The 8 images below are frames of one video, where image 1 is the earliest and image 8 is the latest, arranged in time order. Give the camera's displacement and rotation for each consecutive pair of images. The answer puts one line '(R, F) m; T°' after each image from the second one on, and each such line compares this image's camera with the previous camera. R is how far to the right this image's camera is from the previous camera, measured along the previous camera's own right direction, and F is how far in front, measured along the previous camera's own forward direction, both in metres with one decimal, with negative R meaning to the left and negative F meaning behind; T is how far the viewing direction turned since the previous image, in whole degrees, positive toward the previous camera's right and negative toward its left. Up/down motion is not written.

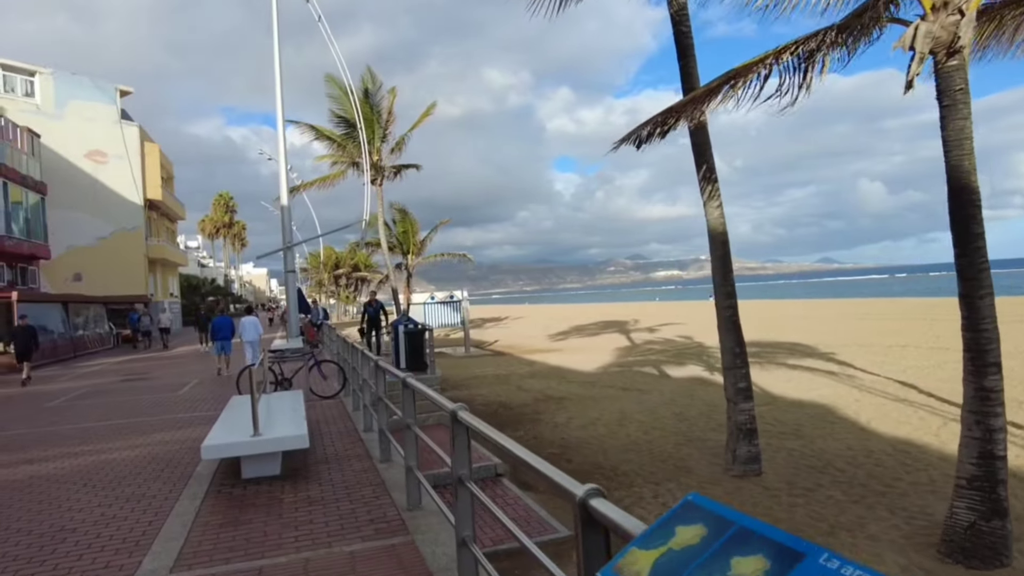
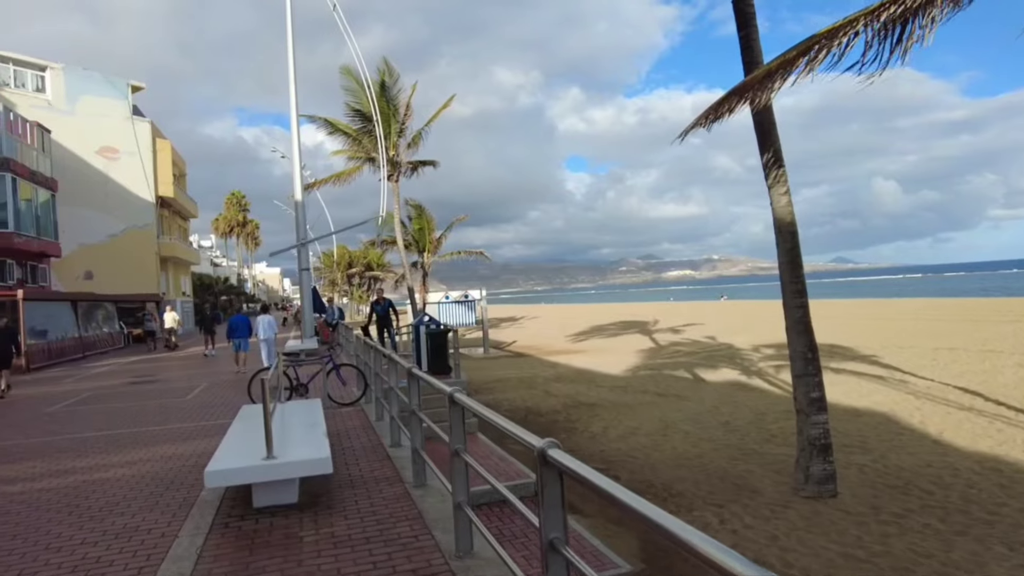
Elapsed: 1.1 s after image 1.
(-0.4, +0.9) m; -1°
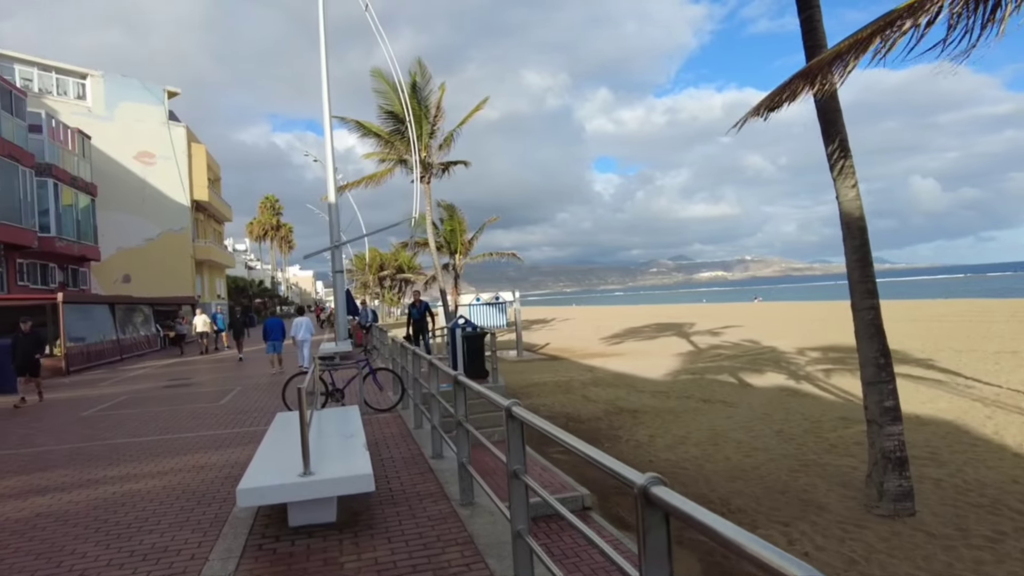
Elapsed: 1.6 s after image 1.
(-0.2, +0.5) m; -3°
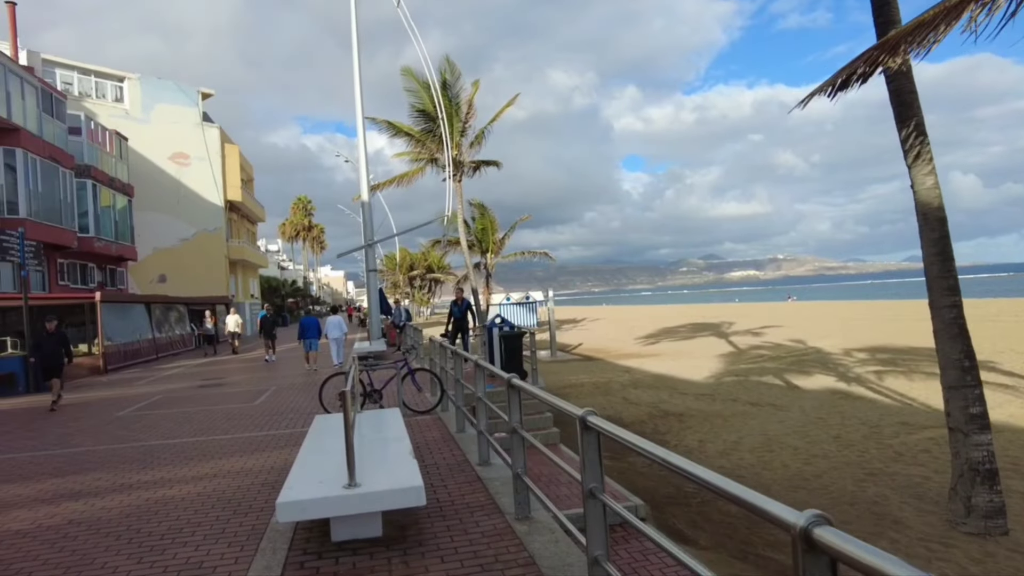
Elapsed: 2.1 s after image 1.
(-0.2, +0.4) m; -2°
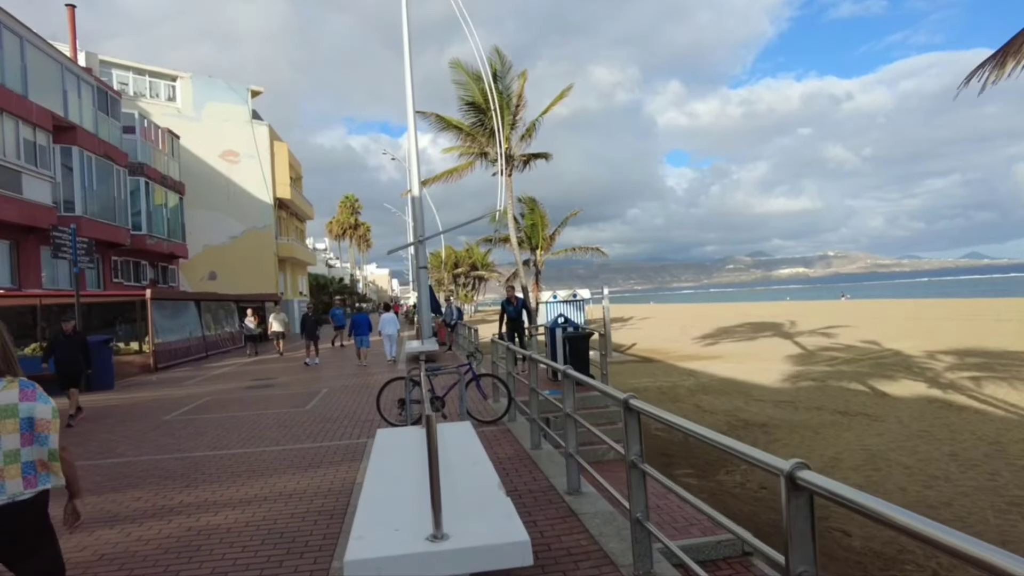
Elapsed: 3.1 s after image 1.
(-0.4, +0.9) m; -4°
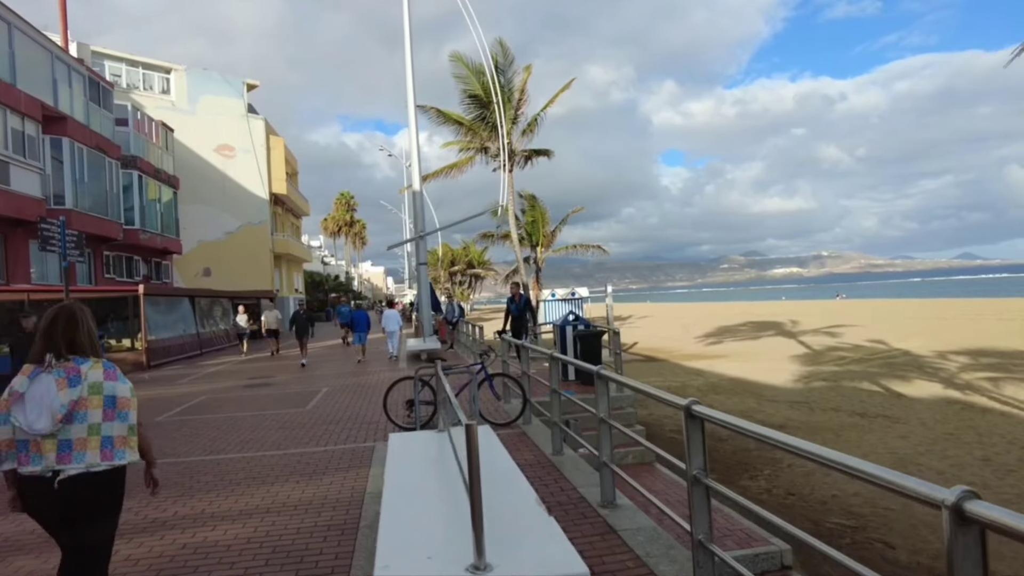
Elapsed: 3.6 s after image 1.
(-0.3, +0.5) m; 0°
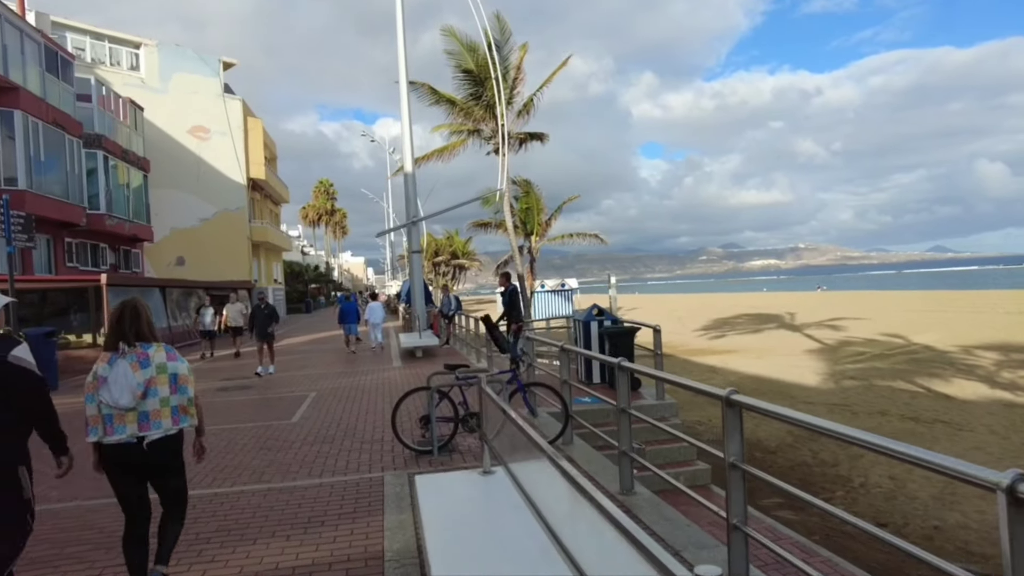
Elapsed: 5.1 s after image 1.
(-0.6, +1.5) m; +2°
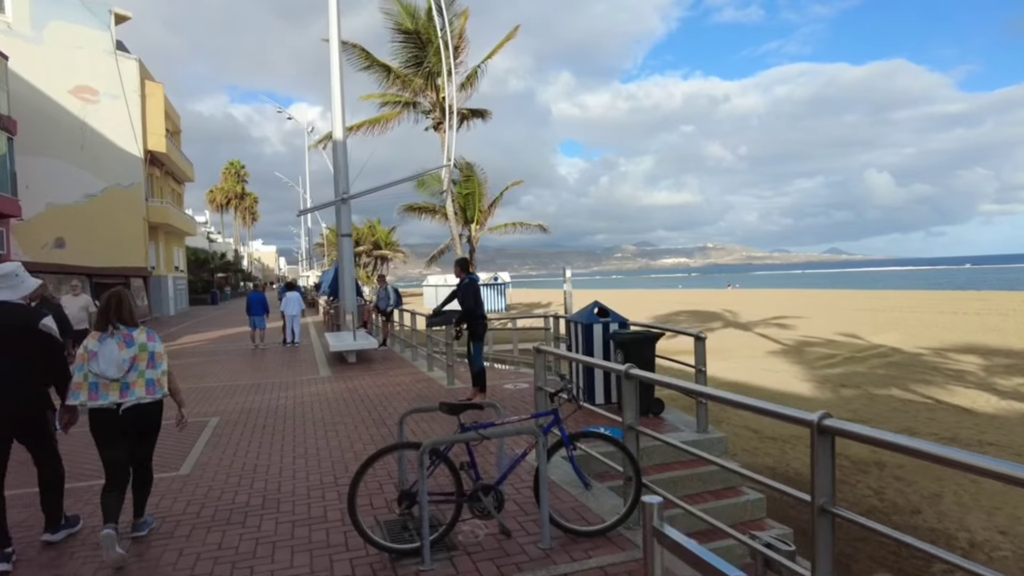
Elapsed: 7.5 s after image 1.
(-0.7, +2.5) m; +7°
